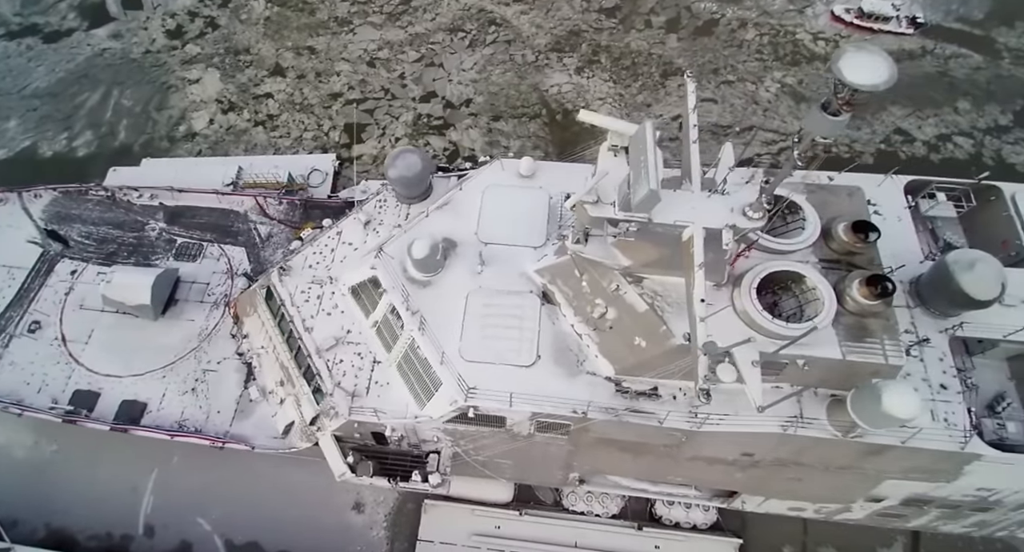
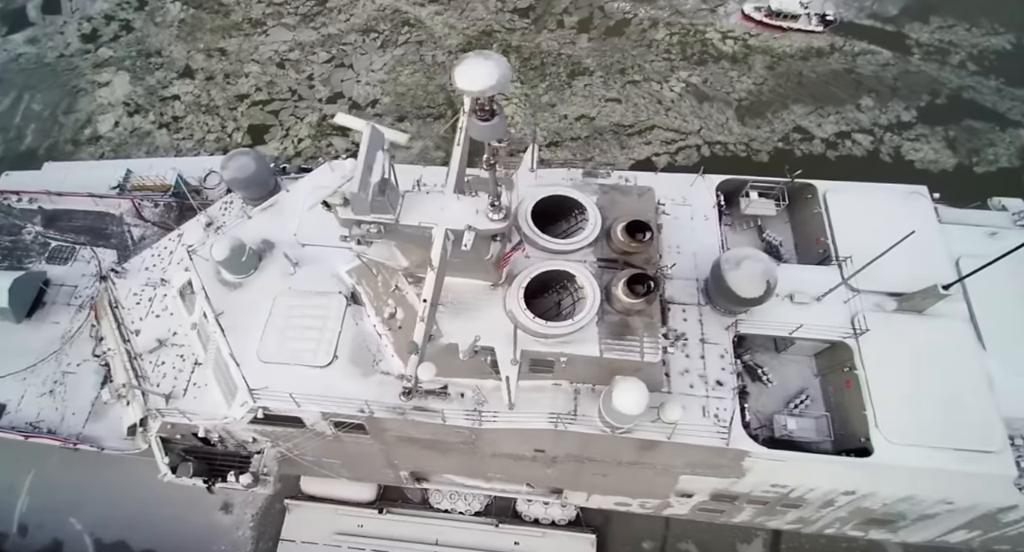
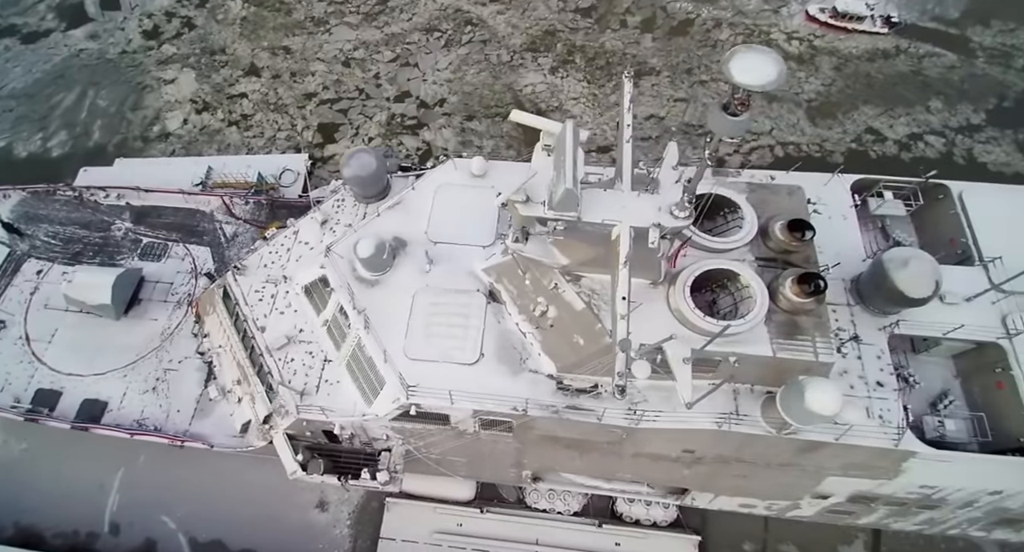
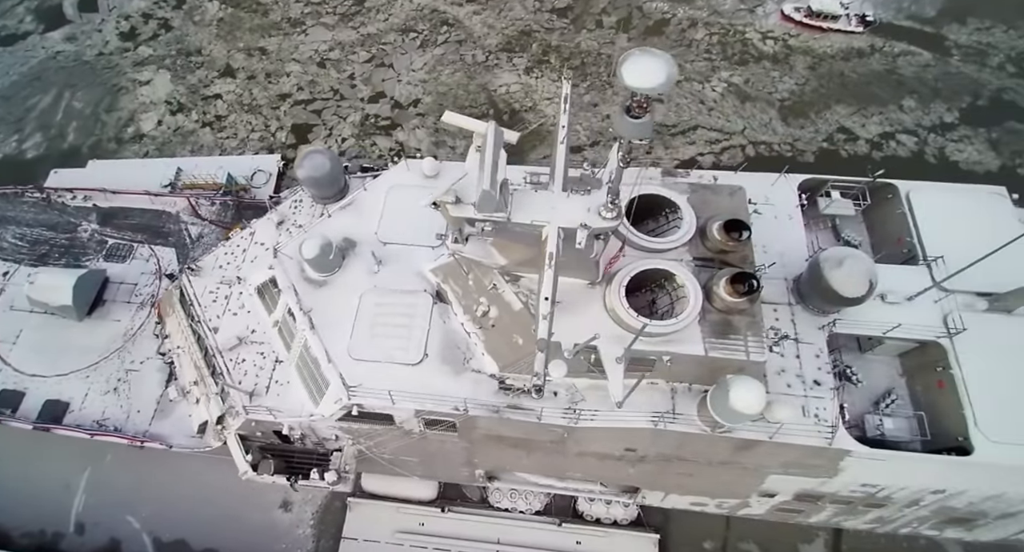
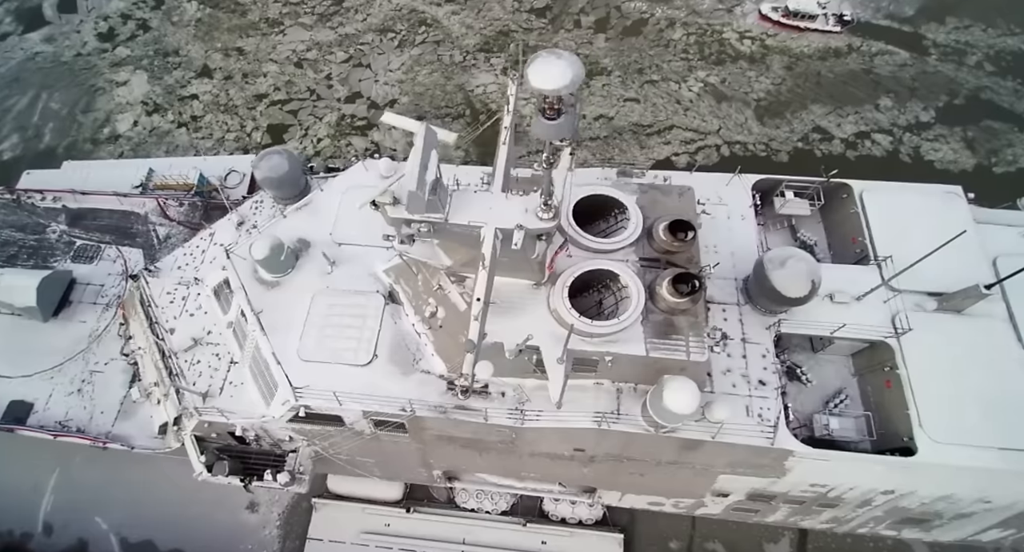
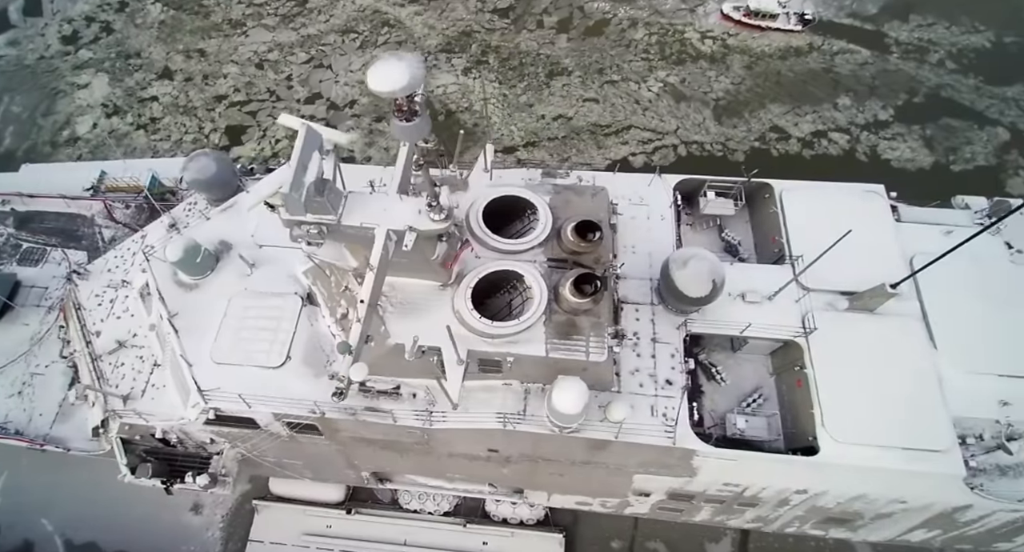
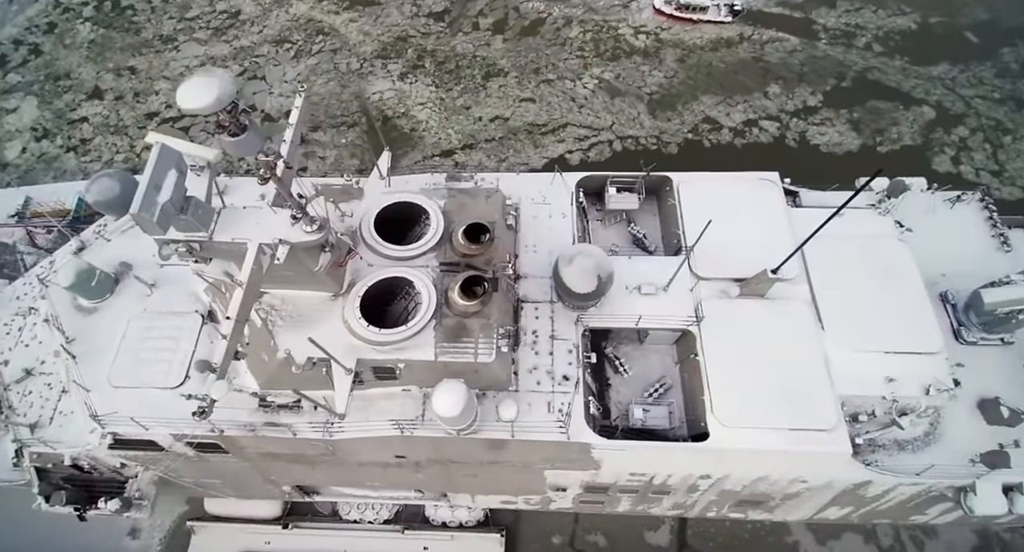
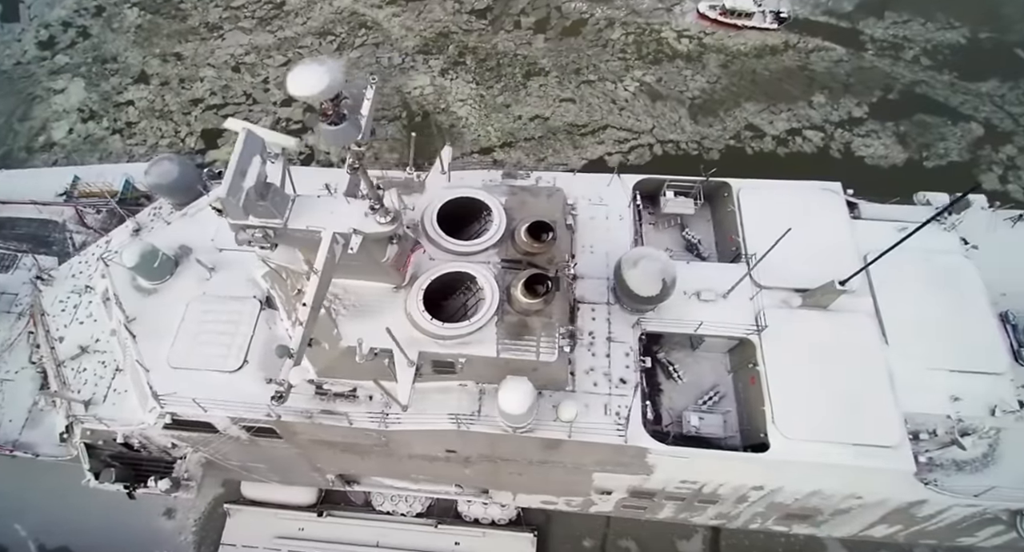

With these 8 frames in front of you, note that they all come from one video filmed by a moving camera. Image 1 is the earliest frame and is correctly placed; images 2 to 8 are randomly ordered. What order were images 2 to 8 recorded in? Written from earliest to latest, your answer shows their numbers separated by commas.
3, 4, 5, 2, 6, 8, 7
